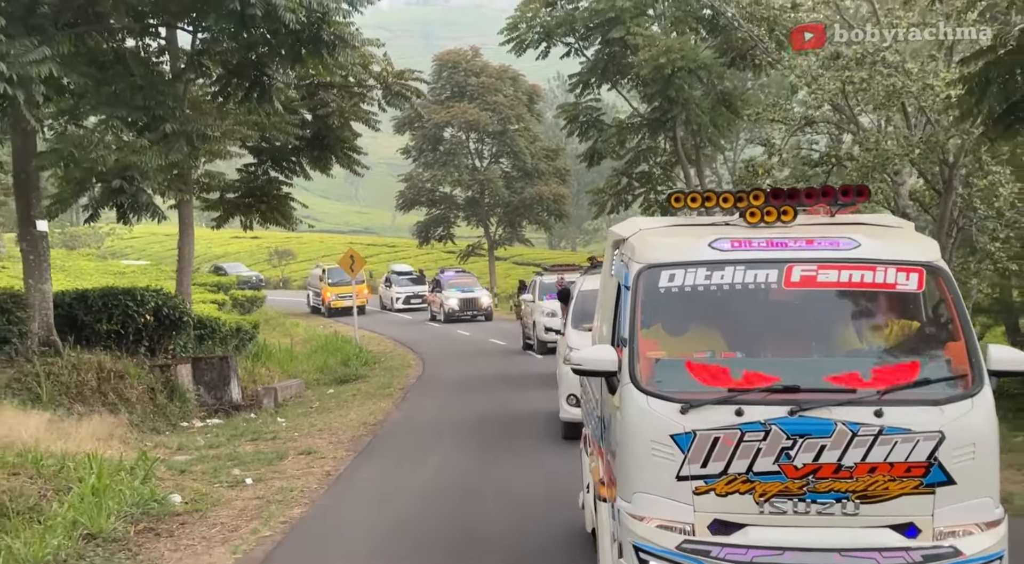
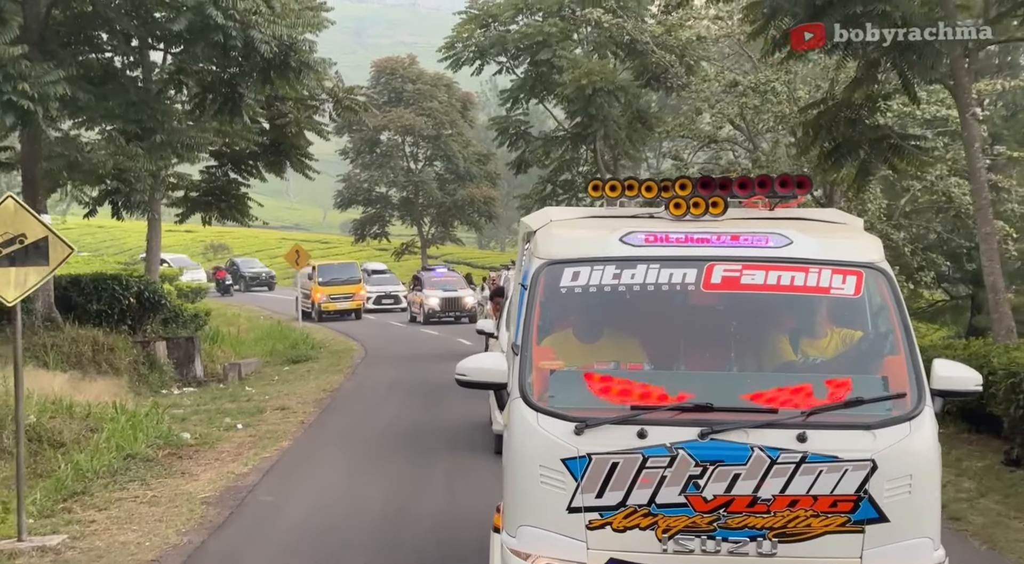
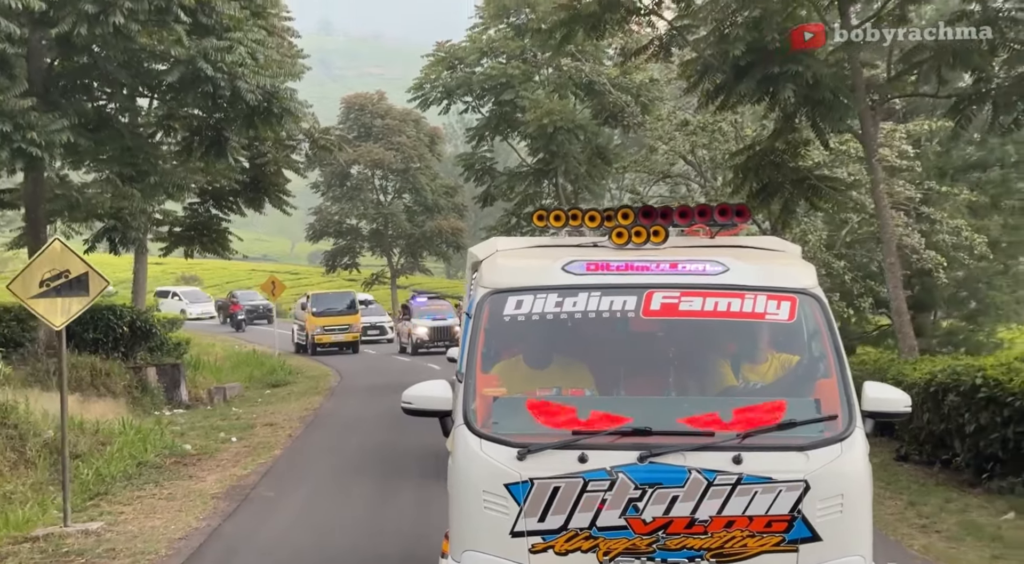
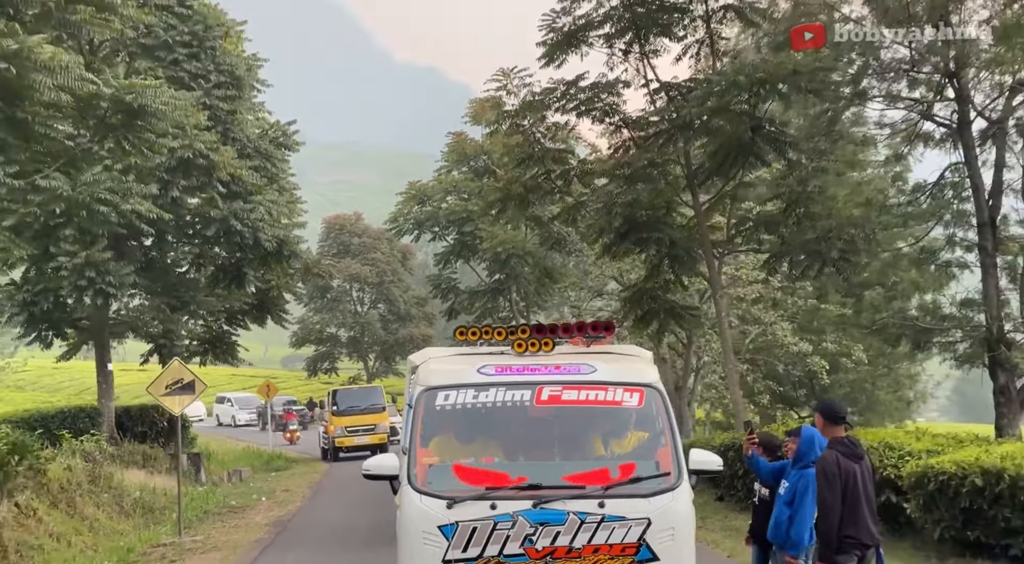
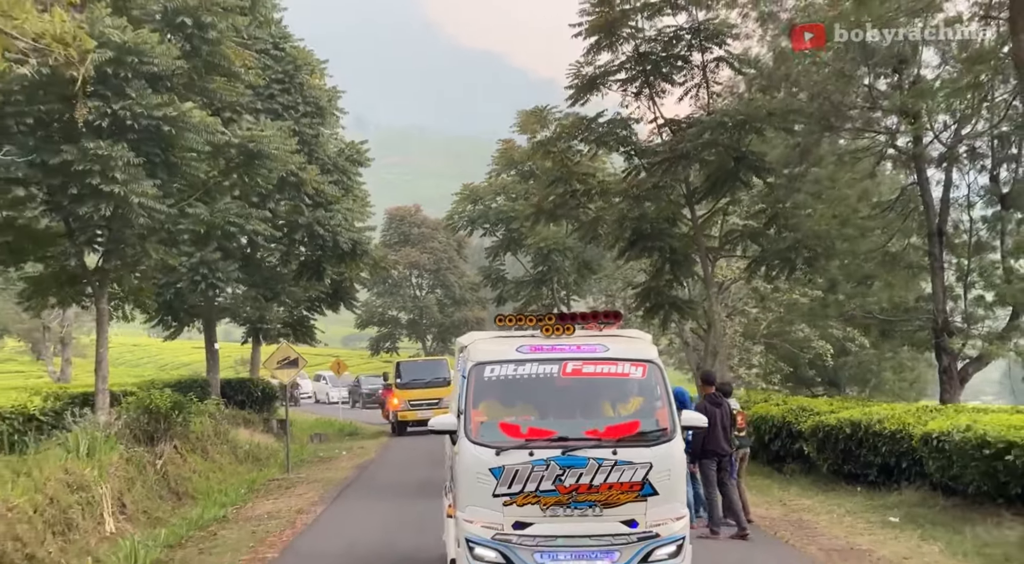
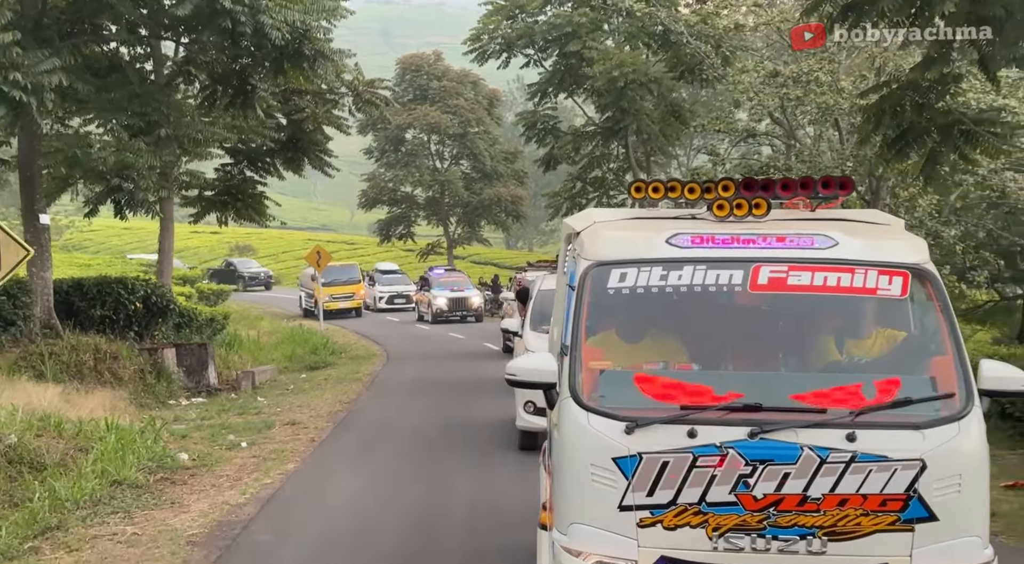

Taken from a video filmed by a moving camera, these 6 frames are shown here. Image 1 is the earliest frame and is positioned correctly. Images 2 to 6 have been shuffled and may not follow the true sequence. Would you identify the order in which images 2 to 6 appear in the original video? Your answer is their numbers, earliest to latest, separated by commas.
6, 2, 3, 4, 5
